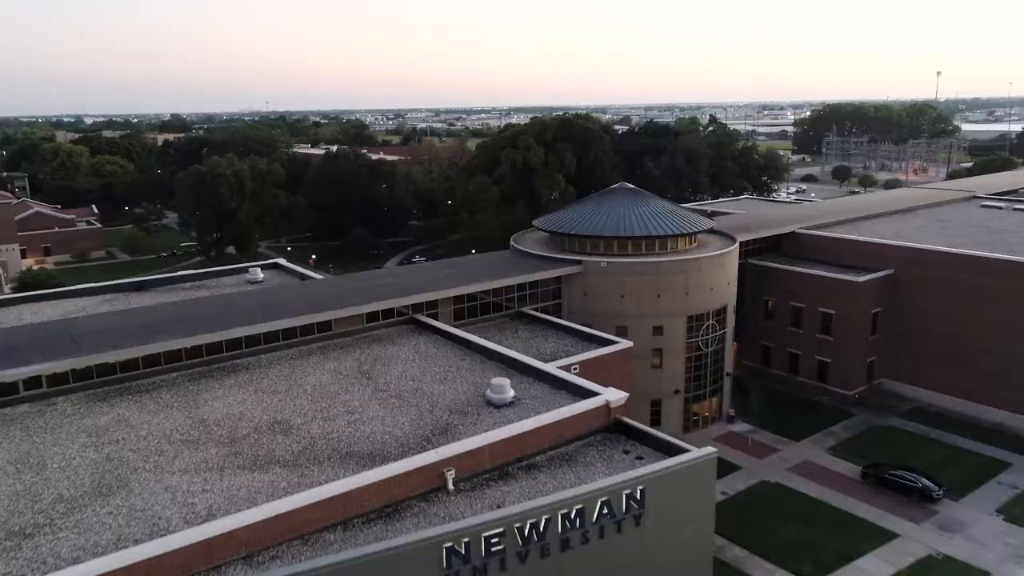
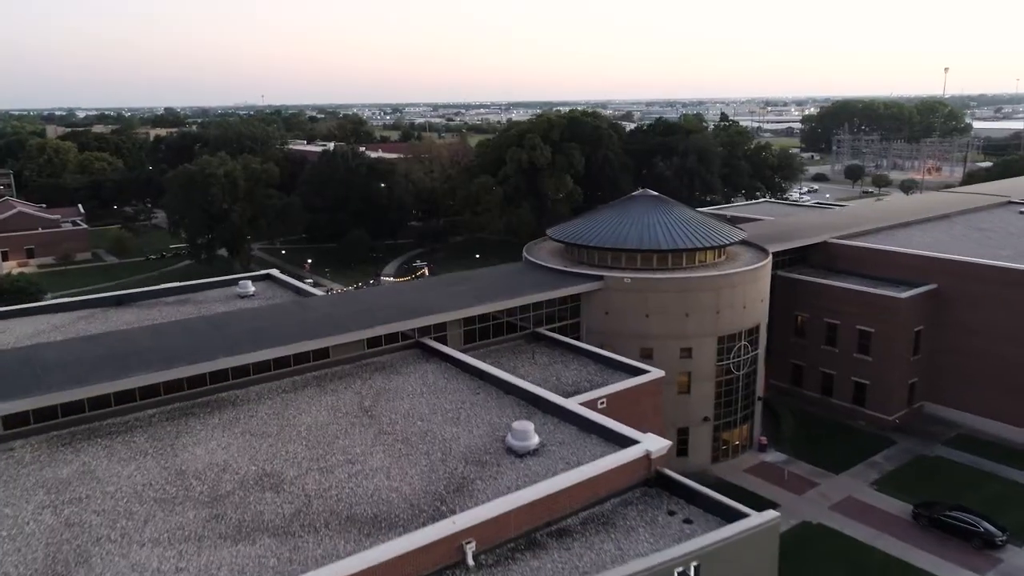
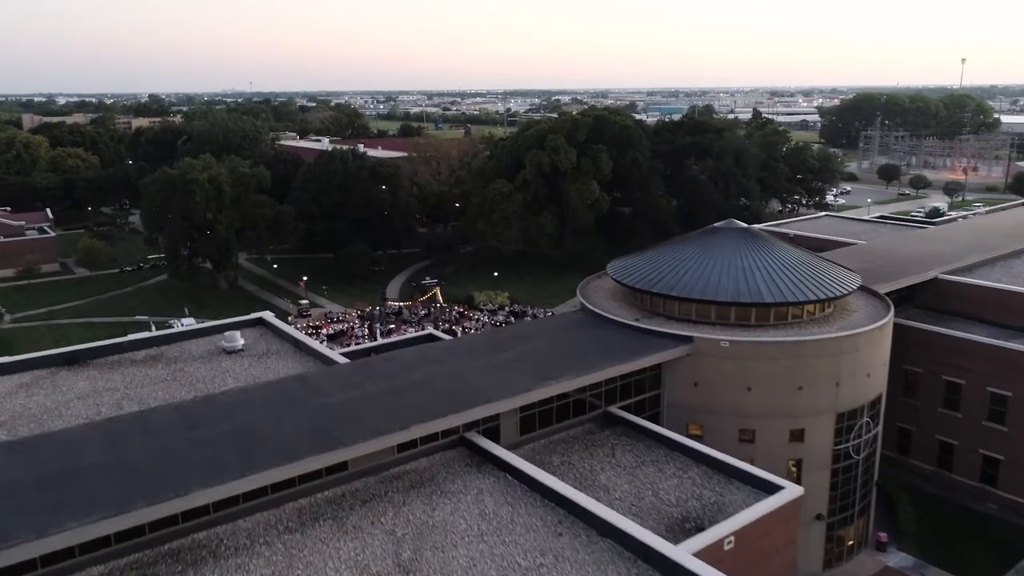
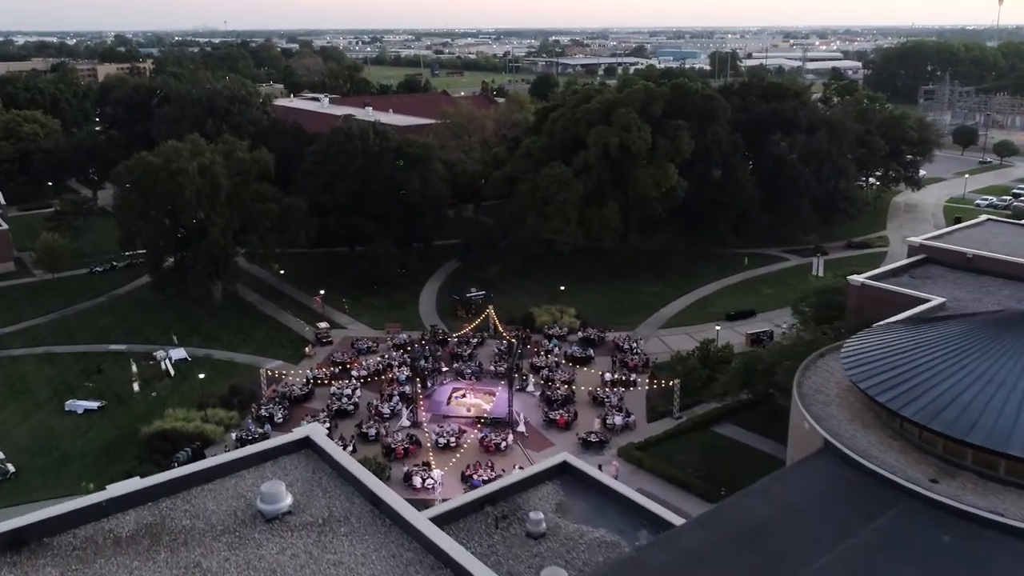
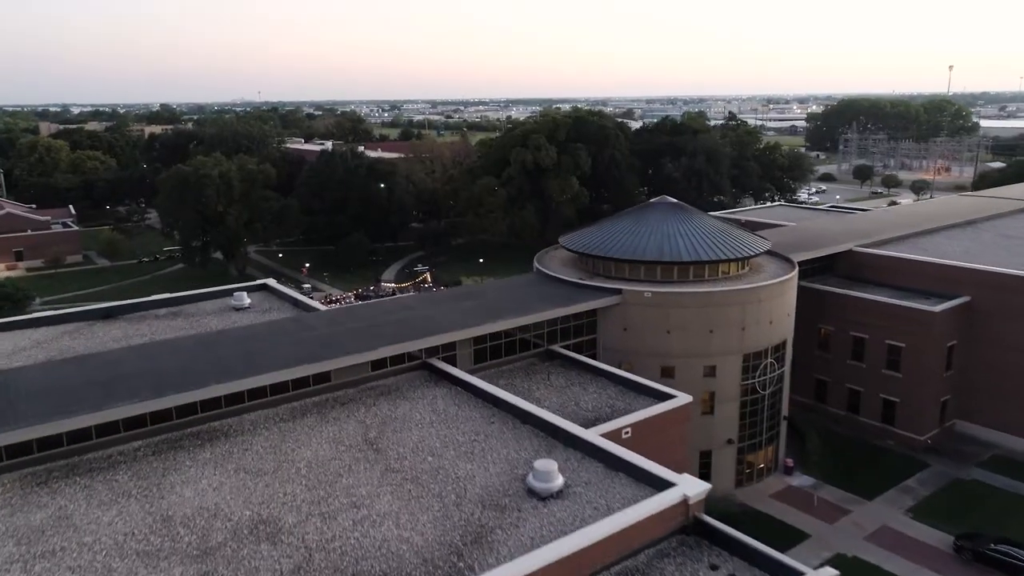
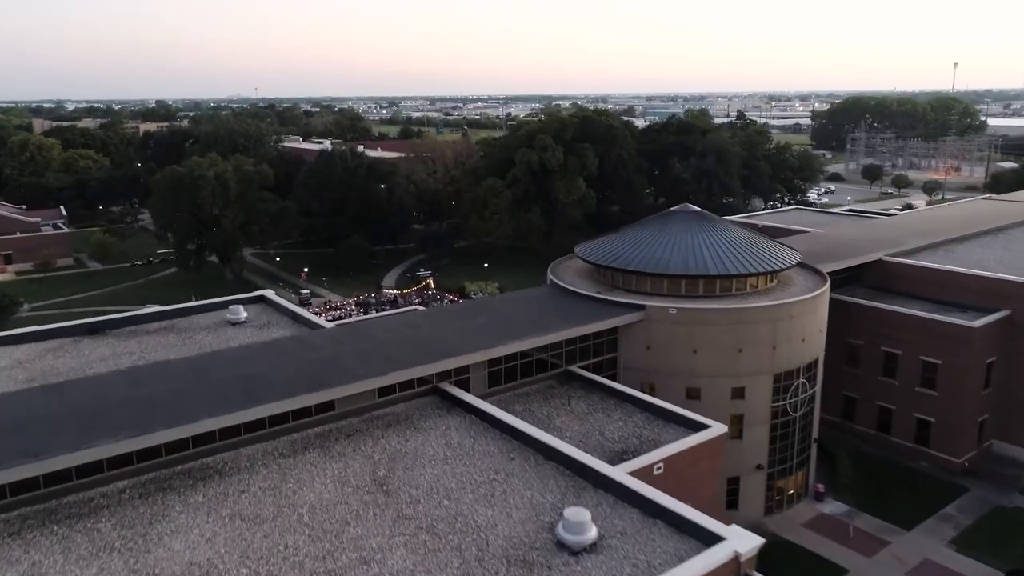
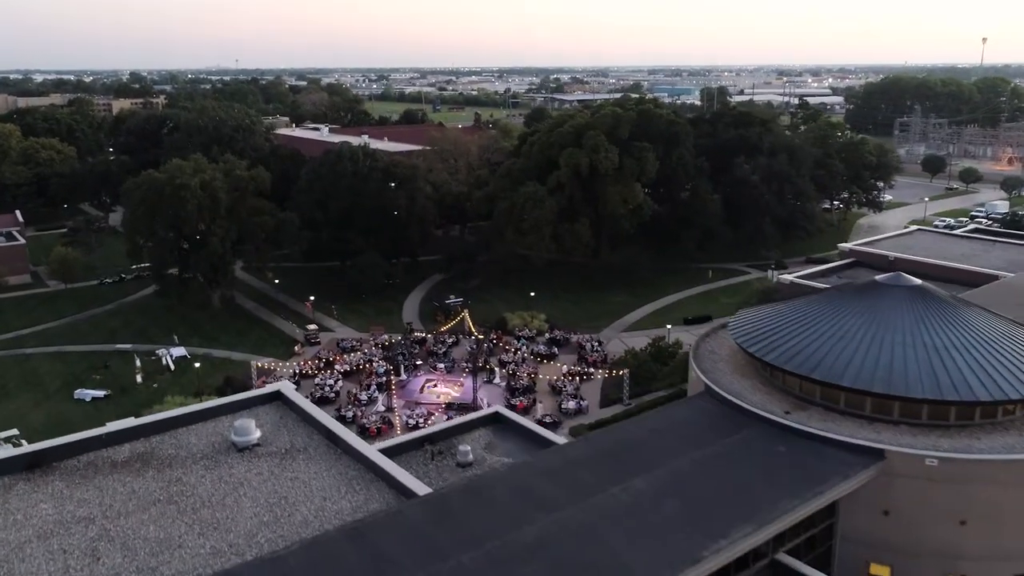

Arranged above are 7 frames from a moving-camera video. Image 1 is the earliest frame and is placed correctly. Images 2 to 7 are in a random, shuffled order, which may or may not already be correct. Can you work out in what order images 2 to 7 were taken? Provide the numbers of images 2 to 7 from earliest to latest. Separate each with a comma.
2, 5, 6, 3, 7, 4
